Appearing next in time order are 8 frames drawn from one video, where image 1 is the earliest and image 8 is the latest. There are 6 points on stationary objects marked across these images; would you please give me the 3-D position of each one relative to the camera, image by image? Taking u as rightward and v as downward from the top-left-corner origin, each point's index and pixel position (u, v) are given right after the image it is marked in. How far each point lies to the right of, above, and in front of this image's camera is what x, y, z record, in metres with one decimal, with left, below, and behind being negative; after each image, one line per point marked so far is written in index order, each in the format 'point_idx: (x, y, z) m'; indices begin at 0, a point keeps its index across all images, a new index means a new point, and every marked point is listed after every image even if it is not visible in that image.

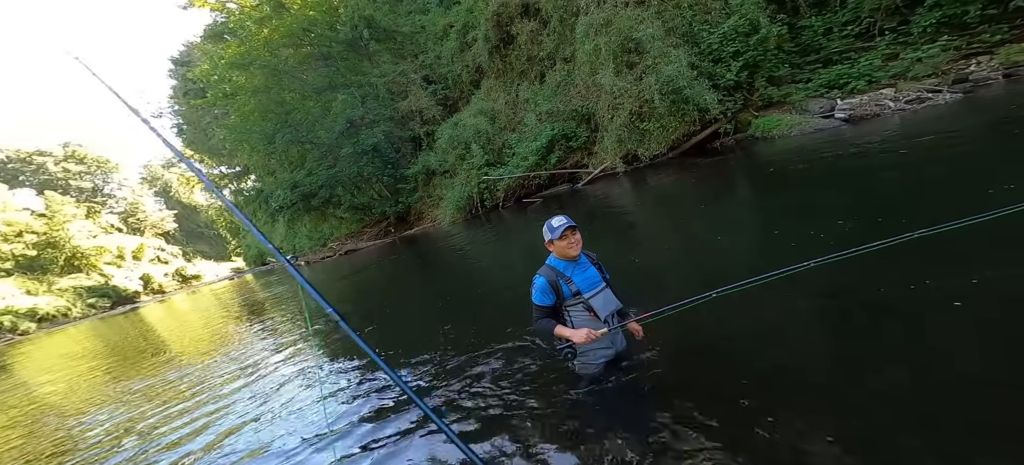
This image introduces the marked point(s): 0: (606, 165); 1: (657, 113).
0: (+2.0, +1.4, +11.7) m
1: (+3.3, +2.6, +10.1) m
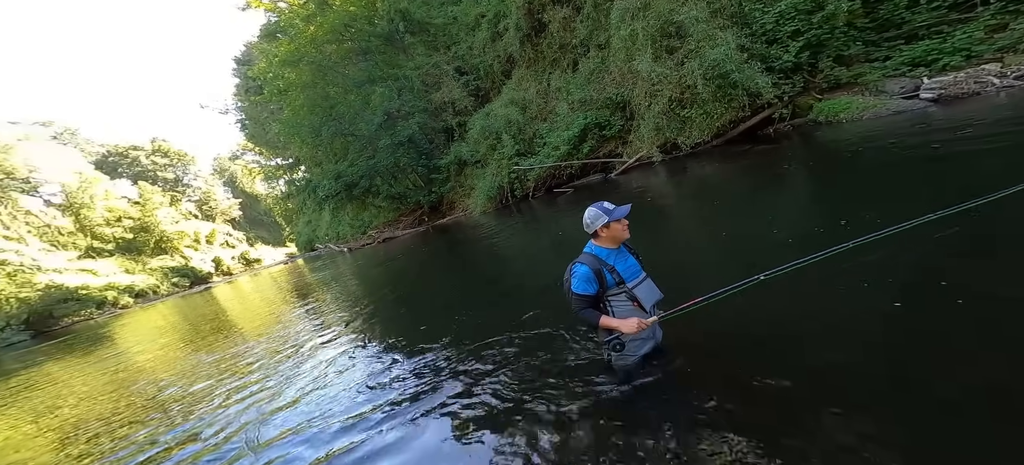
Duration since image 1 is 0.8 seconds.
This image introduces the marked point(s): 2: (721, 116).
0: (+3.2, +1.9, +11.4) m
1: (+4.2, +2.9, +9.5) m
2: (+4.8, +2.6, +9.4) m
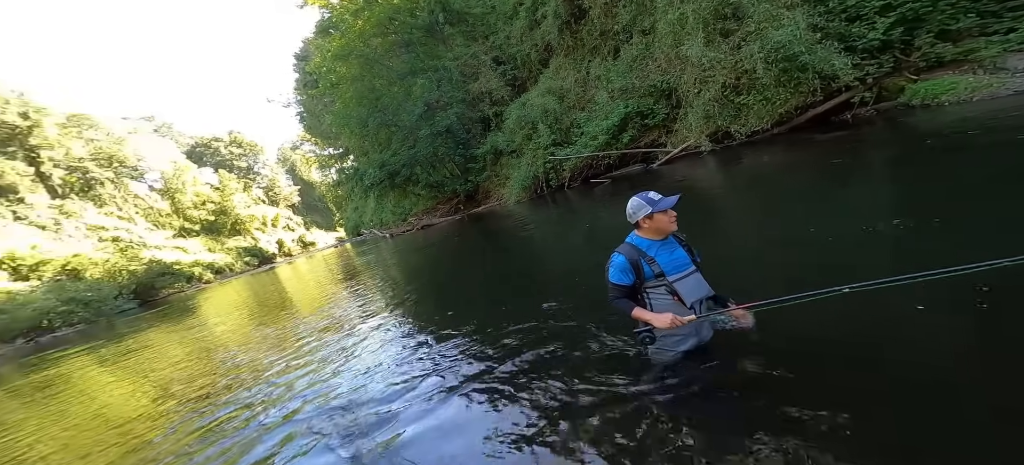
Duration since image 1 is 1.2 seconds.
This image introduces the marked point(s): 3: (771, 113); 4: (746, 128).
0: (+4.5, +2.3, +10.7) m
1: (+5.3, +3.1, +8.6) m
2: (+5.8, +2.7, +8.4) m
3: (+5.6, +2.6, +8.7) m
4: (+5.4, +2.4, +9.4) m
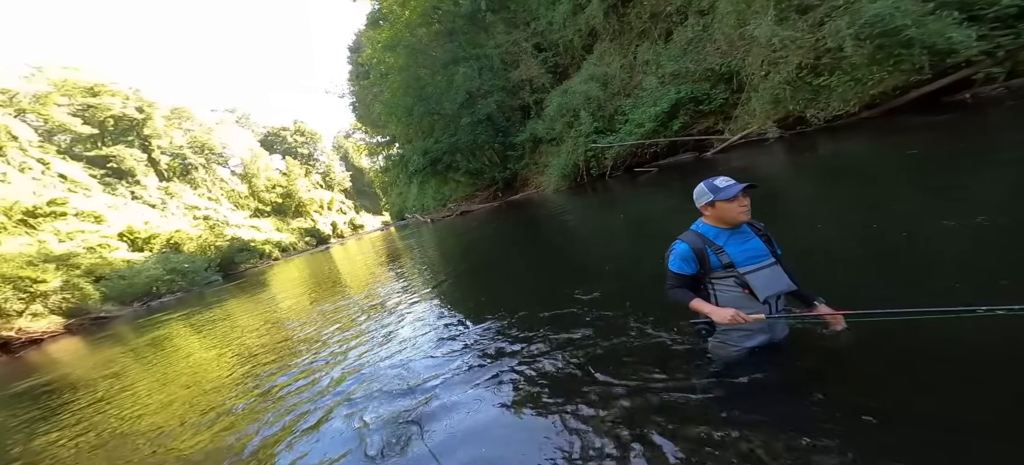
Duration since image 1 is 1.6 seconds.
0: (+5.8, +2.6, +9.7) m
1: (+6.2, +3.2, +7.4) m
2: (+6.6, +2.7, +7.2) m
3: (+6.5, +2.7, +7.5) m
4: (+6.4, +2.5, +8.2) m
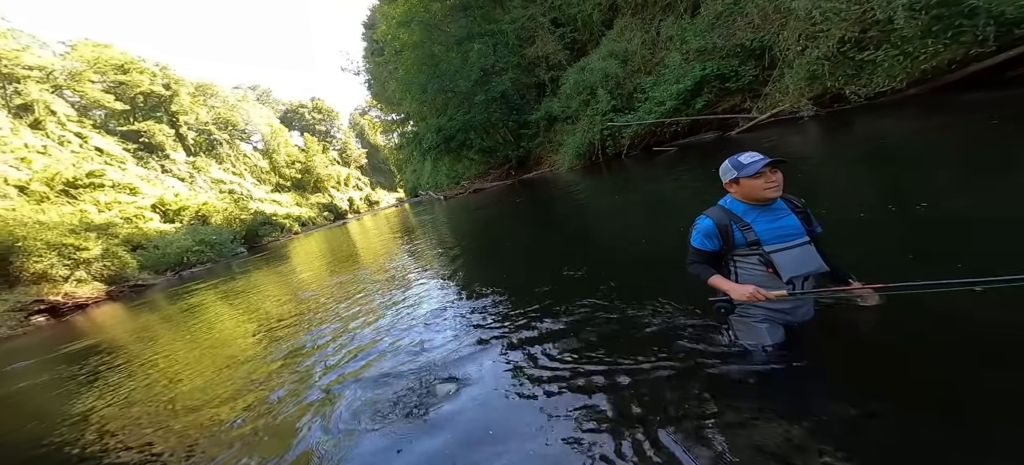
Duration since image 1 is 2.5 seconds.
0: (+6.2, +3.0, +9.1) m
1: (+6.5, +3.4, +6.7) m
2: (+6.9, +2.9, +6.6) m
3: (+6.8, +2.8, +6.9) m
4: (+6.8, +2.8, +7.6) m
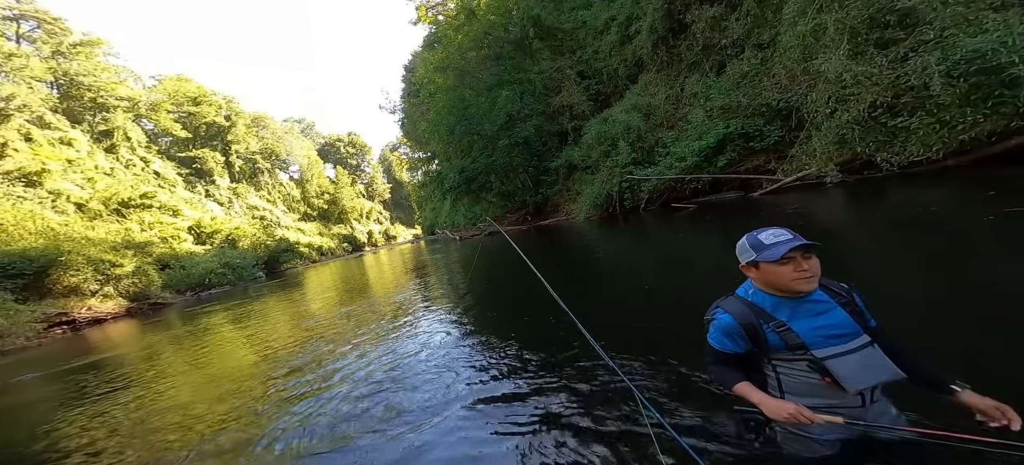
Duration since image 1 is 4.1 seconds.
0: (+6.8, +1.5, +8.9) m
1: (+6.9, +2.1, +6.5) m
2: (+7.3, +1.7, +6.3) m
3: (+7.2, +1.6, +6.6) m
4: (+7.2, +1.5, +7.3) m
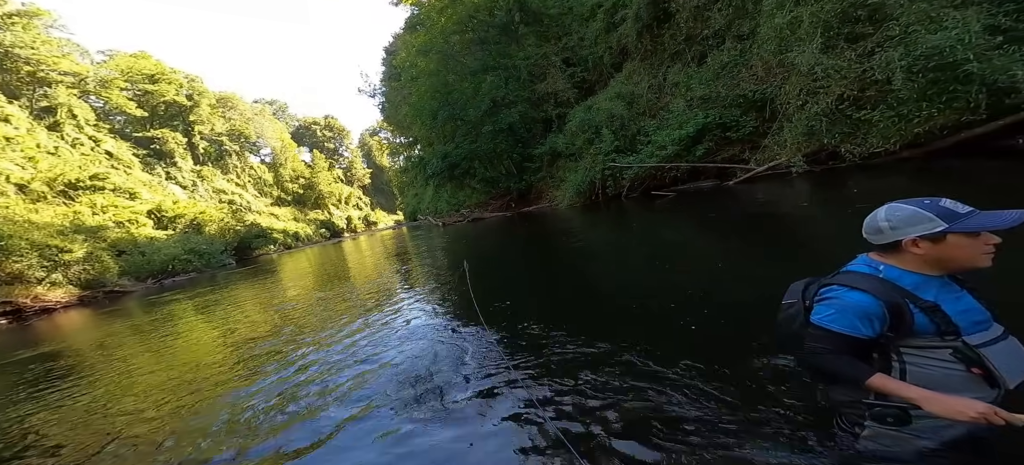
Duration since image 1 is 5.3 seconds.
0: (+6.3, +1.7, +9.4) m
1: (+6.6, +2.4, +7.1) m
2: (+7.0, +1.9, +6.8) m
3: (+6.9, +1.8, +7.2) m
4: (+6.9, +1.7, +7.9) m
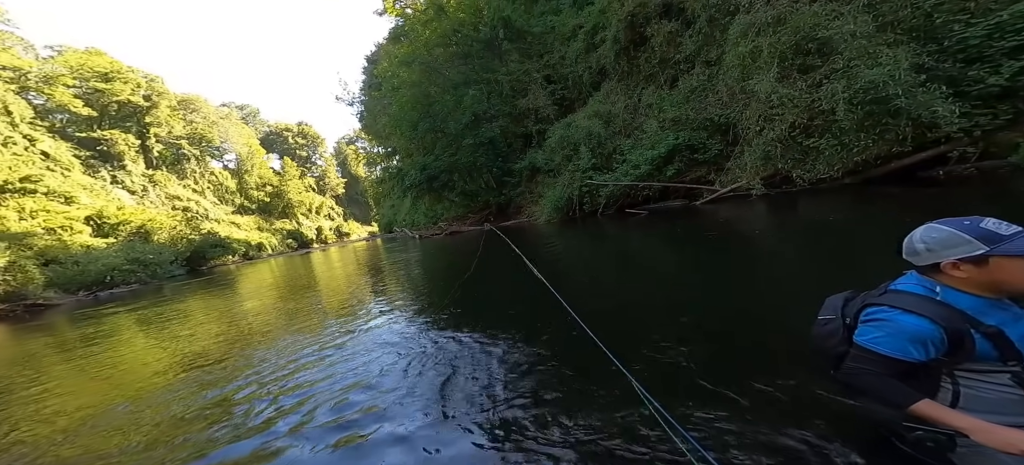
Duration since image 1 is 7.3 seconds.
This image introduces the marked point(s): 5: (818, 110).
0: (+5.7, +1.2, +10.1) m
1: (+6.2, +2.0, +7.9) m
2: (+6.7, +1.5, +7.7) m
3: (+6.5, +1.4, +8.0) m
4: (+6.4, +1.2, +8.7) m
5: (+6.1, +2.4, +8.1) m
